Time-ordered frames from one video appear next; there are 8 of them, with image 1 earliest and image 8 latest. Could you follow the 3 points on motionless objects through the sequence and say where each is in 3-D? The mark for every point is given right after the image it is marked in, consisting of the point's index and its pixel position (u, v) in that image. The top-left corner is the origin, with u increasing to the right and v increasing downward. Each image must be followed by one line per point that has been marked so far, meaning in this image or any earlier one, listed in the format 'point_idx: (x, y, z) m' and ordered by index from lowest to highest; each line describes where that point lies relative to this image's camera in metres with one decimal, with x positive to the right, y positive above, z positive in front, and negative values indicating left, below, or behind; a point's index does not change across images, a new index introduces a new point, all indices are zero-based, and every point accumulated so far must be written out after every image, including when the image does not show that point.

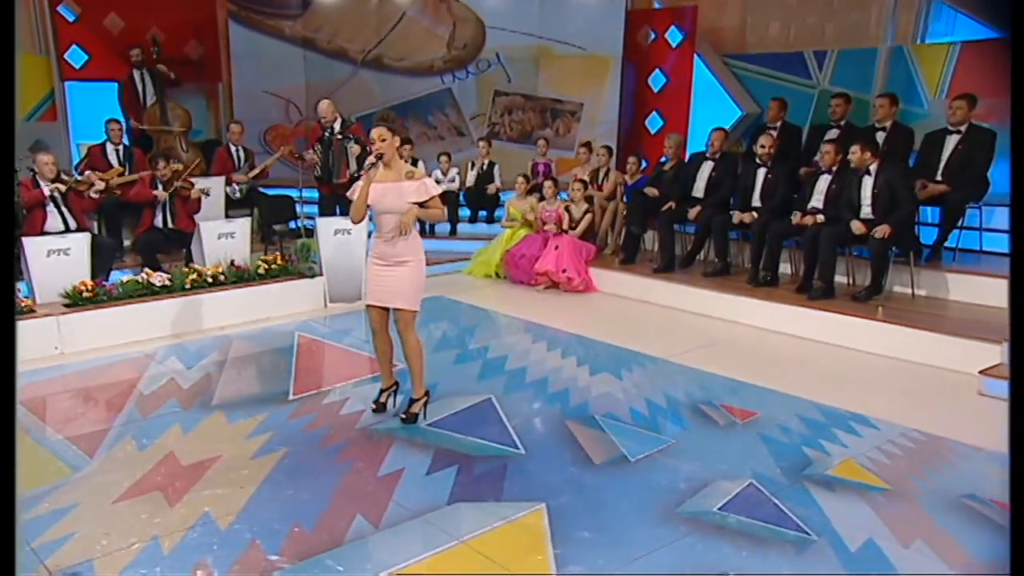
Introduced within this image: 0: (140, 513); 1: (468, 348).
0: (-1.5, -0.9, +3.3) m
1: (-0.2, -0.4, +5.3) m
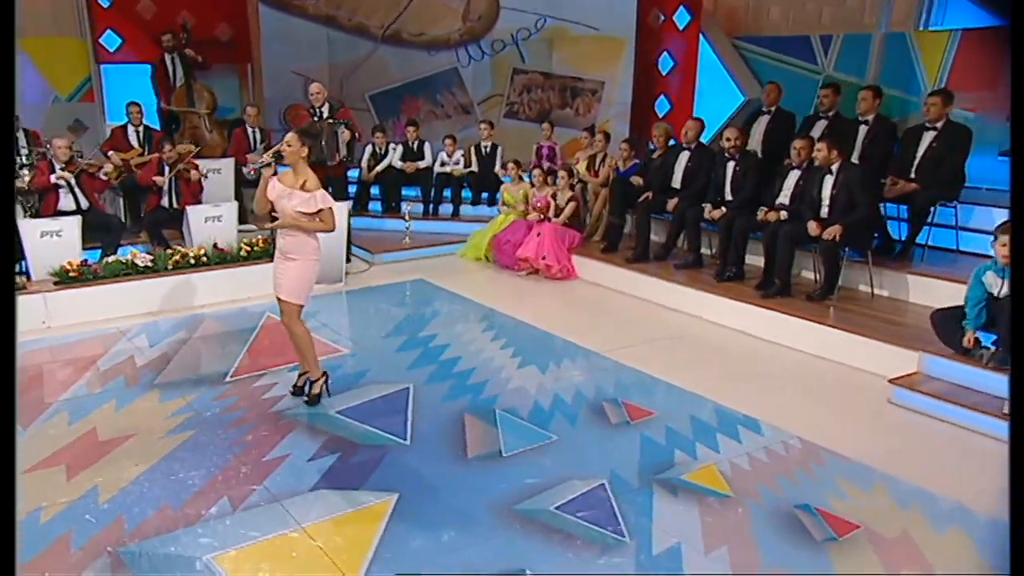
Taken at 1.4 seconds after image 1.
0: (-2.1, -0.9, +3.9) m
1: (-0.6, -0.3, +5.6) m
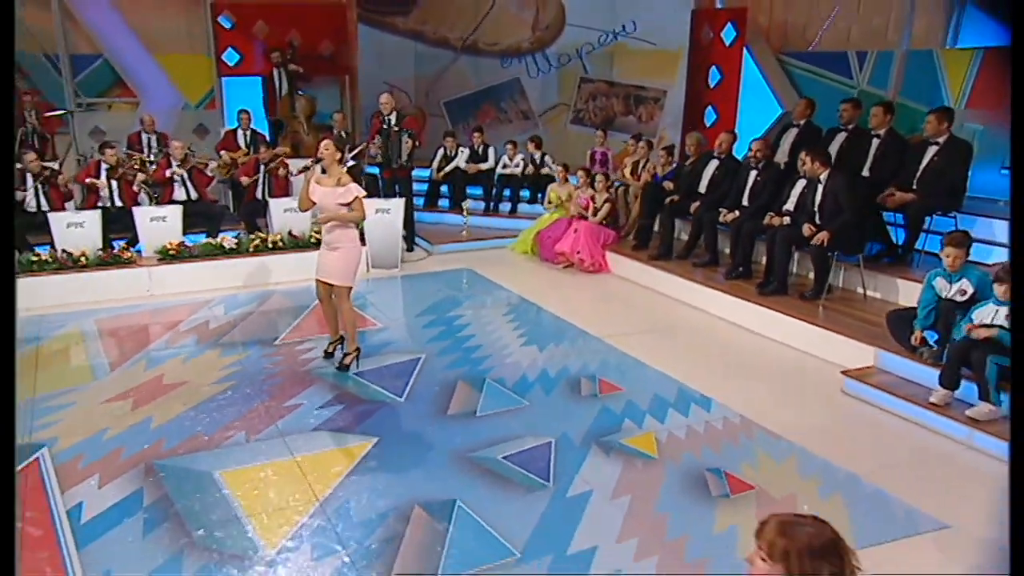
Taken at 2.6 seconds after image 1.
0: (-2.3, -0.7, +5.0) m
1: (-0.5, -0.2, +6.4) m
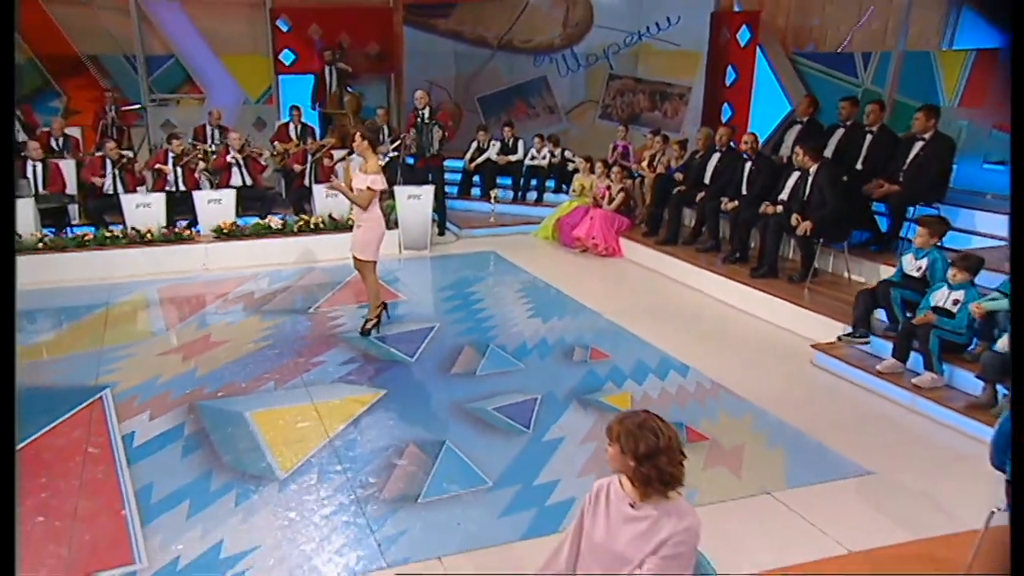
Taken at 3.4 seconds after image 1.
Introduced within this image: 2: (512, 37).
0: (-2.3, -0.5, +5.8) m
1: (-0.4, 0.0, +7.1) m
2: (0.0, +3.0, +10.4) m
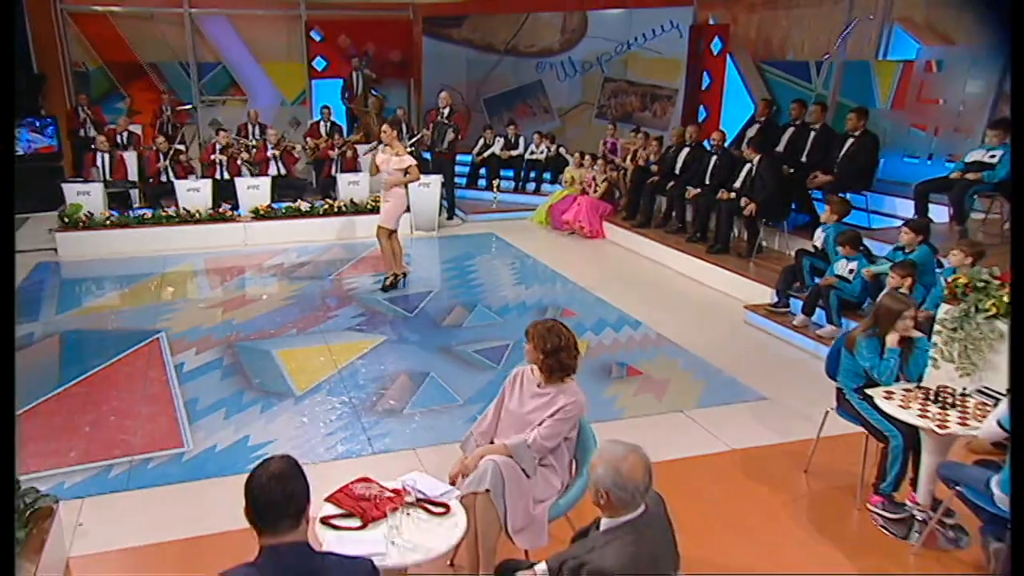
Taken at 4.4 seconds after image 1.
0: (-2.4, -0.2, +7.0) m
1: (-0.5, +0.2, +8.2) m
2: (+0.1, +3.2, +11.5) m
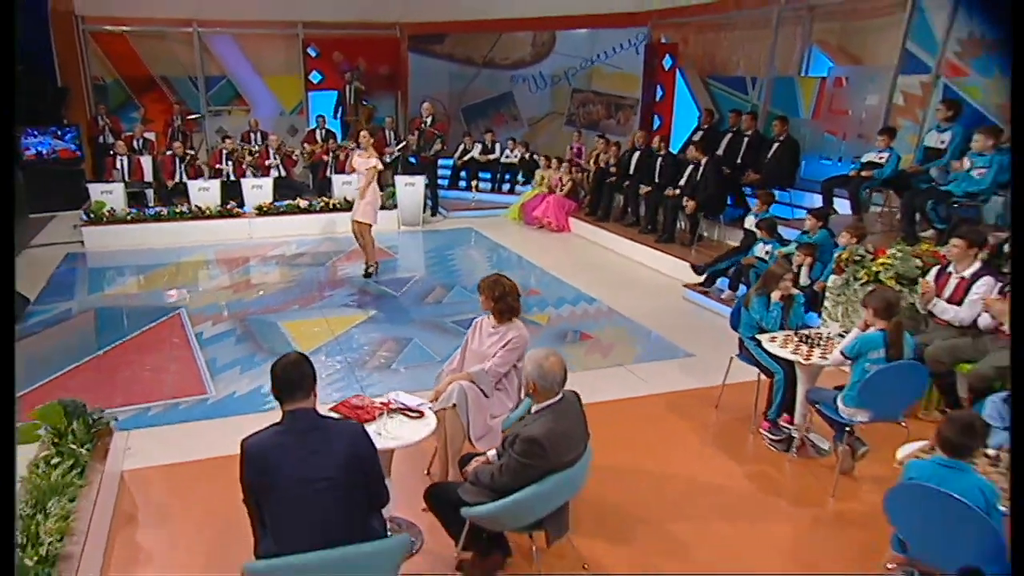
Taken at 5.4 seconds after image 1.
0: (-2.7, -0.1, +8.1) m
1: (-0.7, +0.4, +9.3) m
2: (-0.2, +3.3, +12.7) m
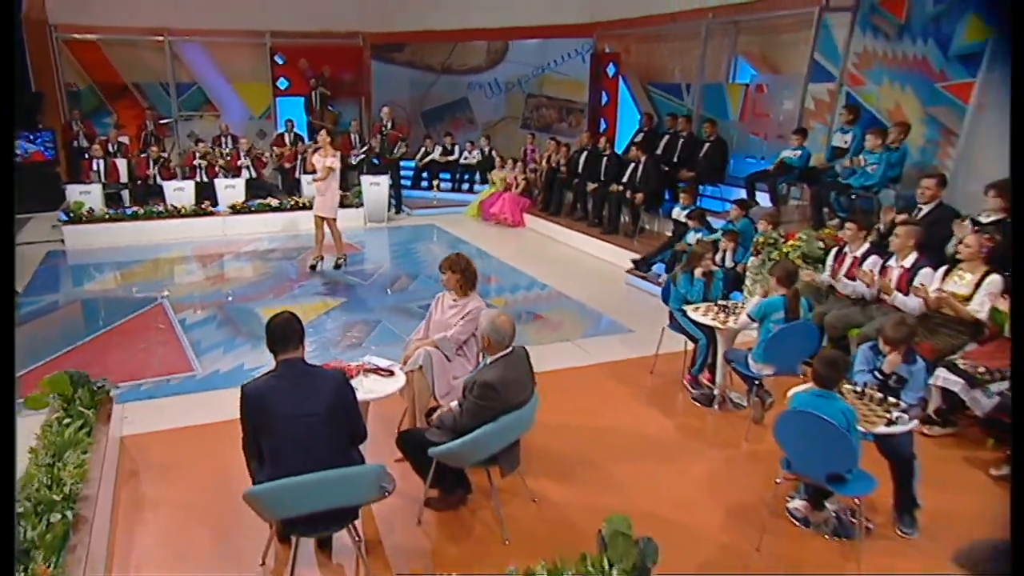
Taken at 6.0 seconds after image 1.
0: (-3.1, 0.0, +8.6) m
1: (-1.2, +0.5, +10.0) m
2: (-0.9, +3.4, +13.4) m
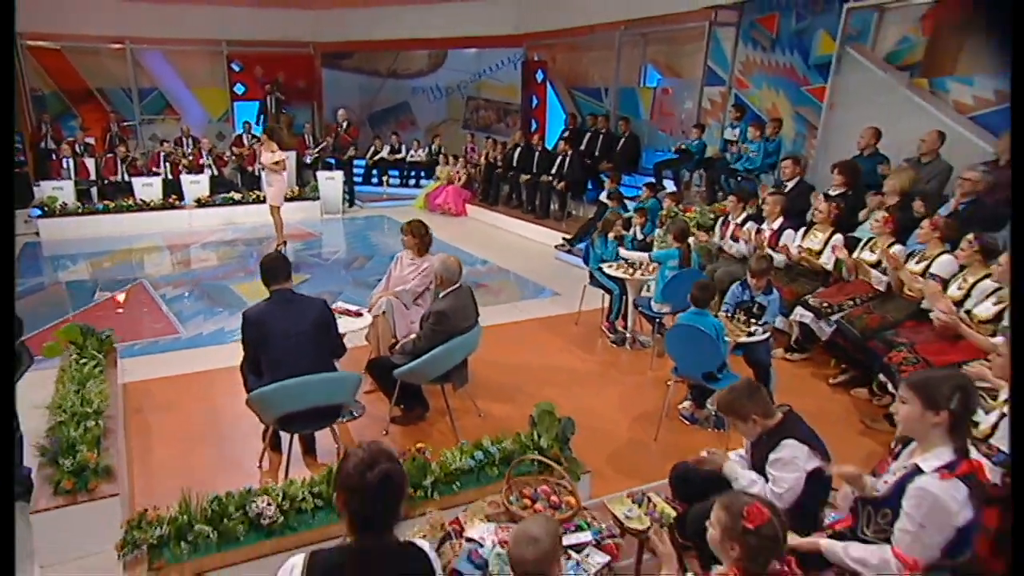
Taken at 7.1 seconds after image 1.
0: (-3.7, +0.2, +9.6) m
1: (-1.9, +0.6, +11.0) m
2: (-1.9, +3.5, +14.5) m
